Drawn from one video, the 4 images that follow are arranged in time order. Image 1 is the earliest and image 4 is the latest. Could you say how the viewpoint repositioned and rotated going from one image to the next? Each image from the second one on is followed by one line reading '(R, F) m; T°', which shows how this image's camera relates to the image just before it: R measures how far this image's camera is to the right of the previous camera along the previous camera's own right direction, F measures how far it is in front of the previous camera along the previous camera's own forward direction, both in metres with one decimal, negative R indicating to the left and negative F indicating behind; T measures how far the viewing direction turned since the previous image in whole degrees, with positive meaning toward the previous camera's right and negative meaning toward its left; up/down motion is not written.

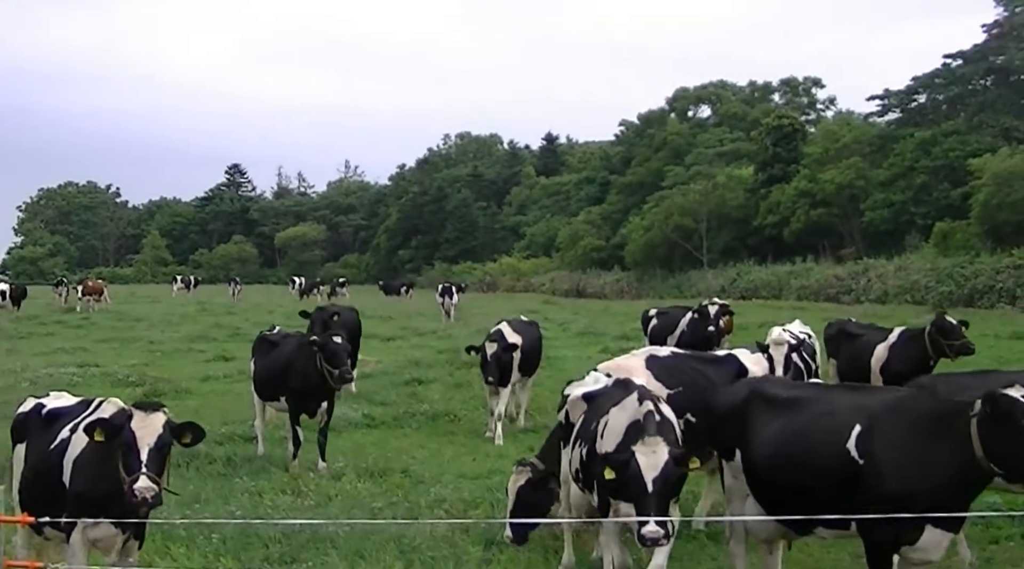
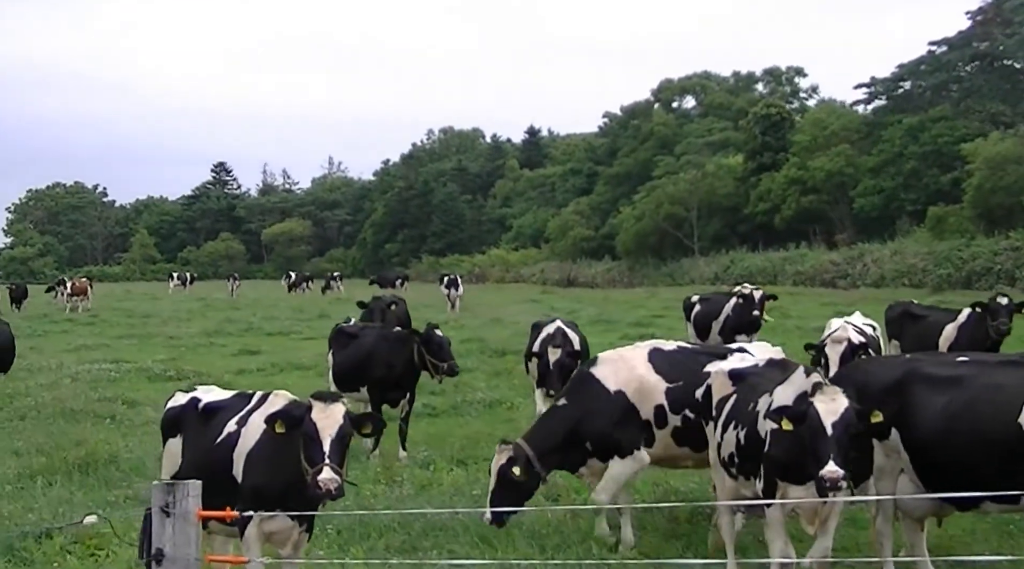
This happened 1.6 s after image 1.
(-1.8, -0.5) m; +2°
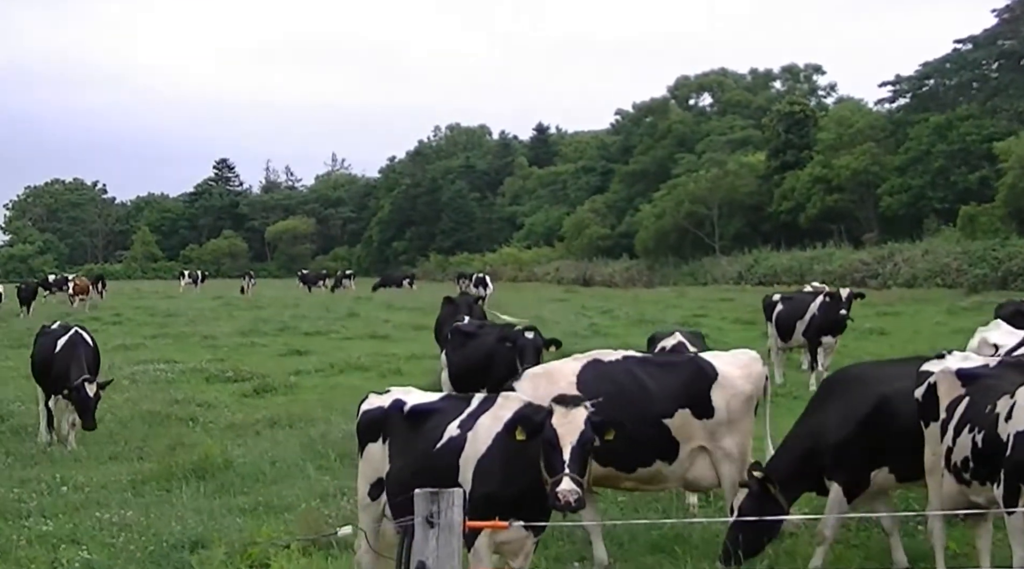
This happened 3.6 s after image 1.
(-2.3, +0.7) m; +2°
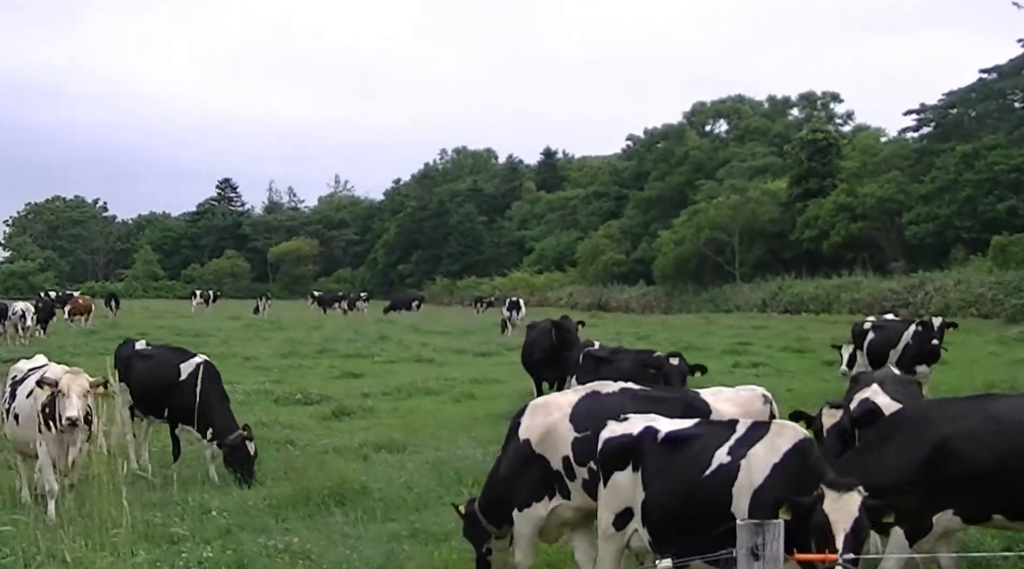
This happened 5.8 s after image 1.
(-2.6, +0.7) m; +3°
